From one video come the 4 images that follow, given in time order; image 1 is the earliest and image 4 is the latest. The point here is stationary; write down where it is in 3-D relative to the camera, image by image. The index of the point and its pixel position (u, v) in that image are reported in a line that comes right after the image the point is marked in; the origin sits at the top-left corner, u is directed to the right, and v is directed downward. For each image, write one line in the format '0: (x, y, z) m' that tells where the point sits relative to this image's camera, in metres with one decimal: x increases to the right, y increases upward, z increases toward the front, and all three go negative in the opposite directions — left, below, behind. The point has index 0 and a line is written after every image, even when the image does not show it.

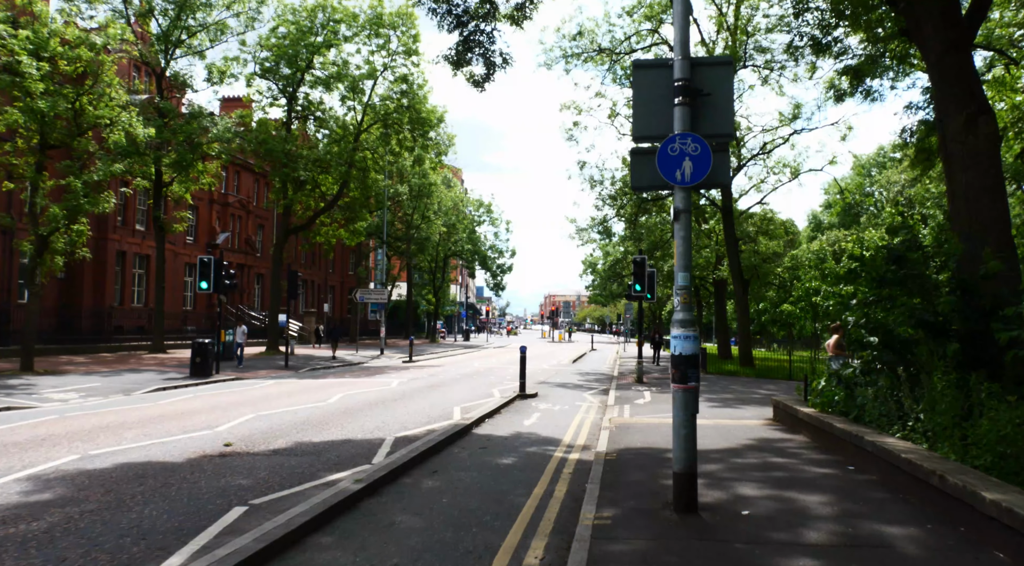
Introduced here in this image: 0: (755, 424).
0: (+3.8, -2.2, +10.6) m
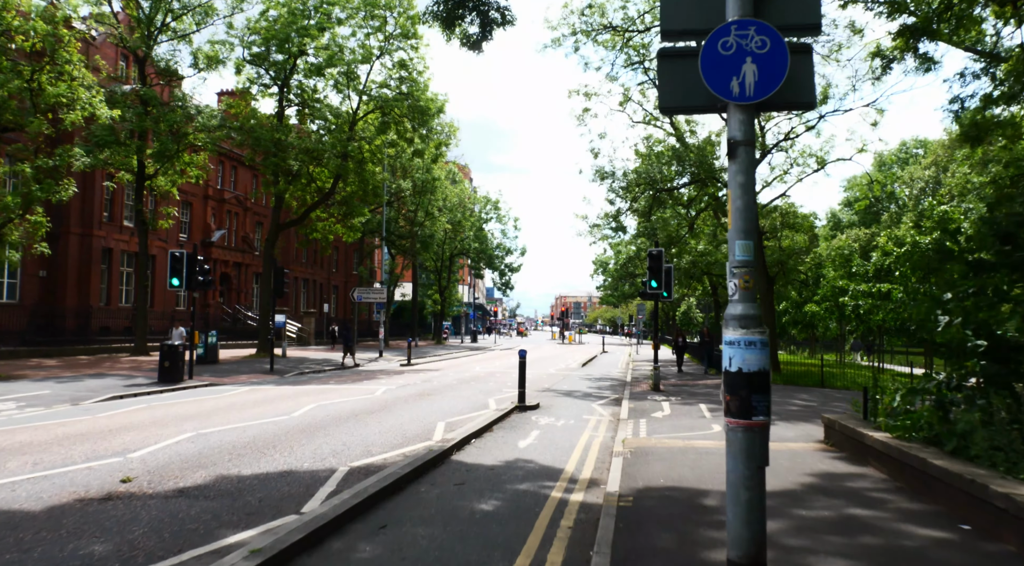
0: (+3.6, -2.1, +8.5) m
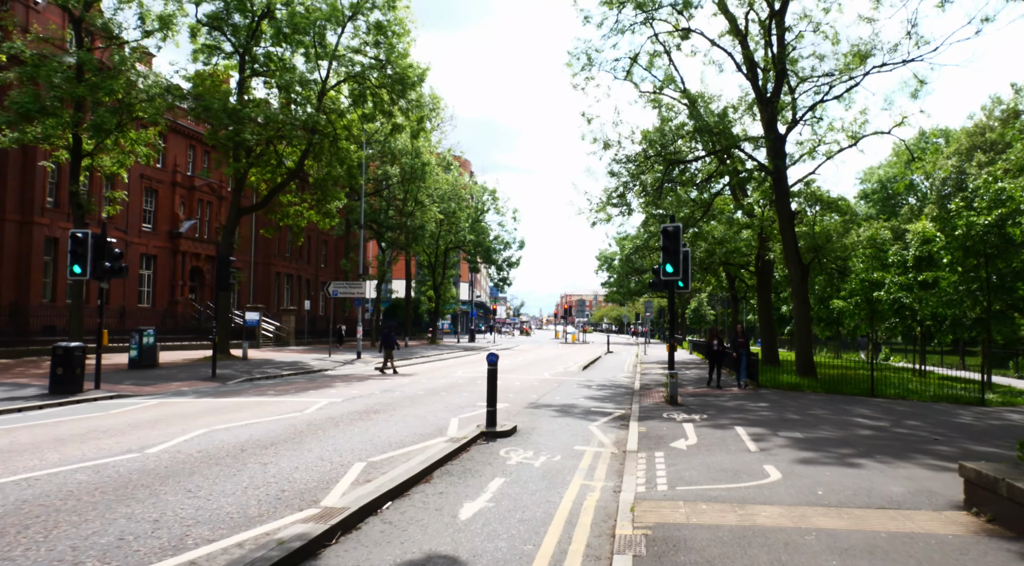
0: (+3.1, -1.8, +4.9) m
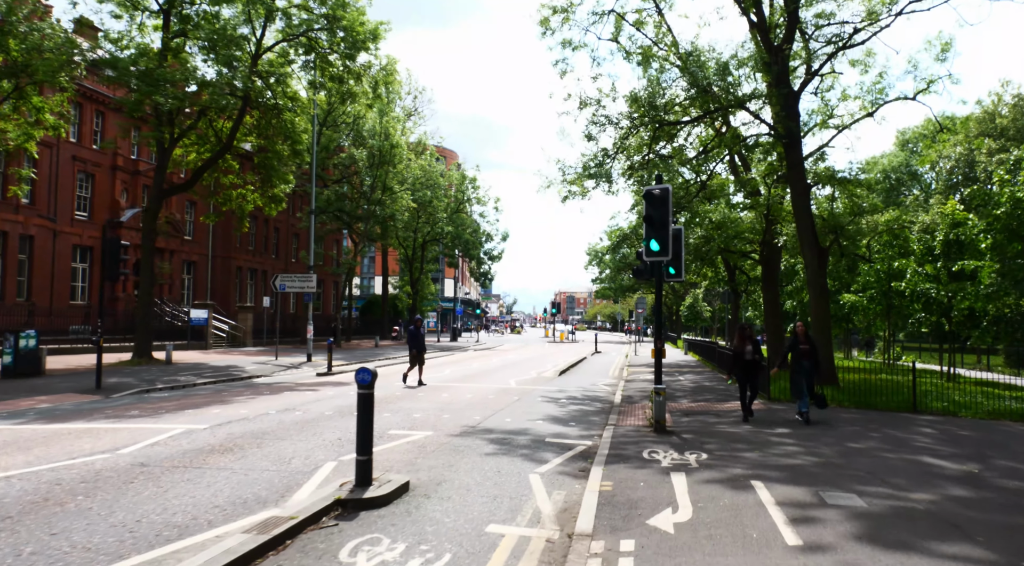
0: (+2.1, -1.5, +1.3) m
